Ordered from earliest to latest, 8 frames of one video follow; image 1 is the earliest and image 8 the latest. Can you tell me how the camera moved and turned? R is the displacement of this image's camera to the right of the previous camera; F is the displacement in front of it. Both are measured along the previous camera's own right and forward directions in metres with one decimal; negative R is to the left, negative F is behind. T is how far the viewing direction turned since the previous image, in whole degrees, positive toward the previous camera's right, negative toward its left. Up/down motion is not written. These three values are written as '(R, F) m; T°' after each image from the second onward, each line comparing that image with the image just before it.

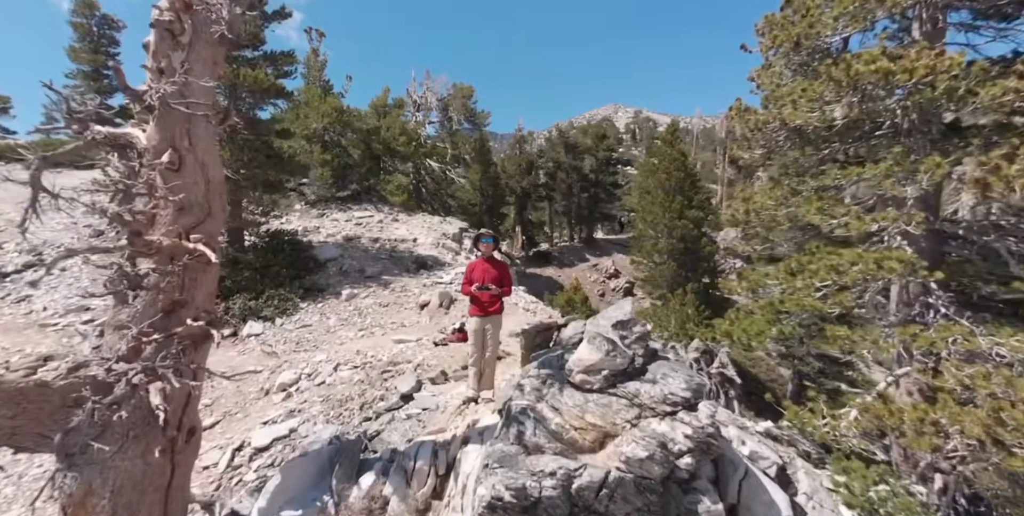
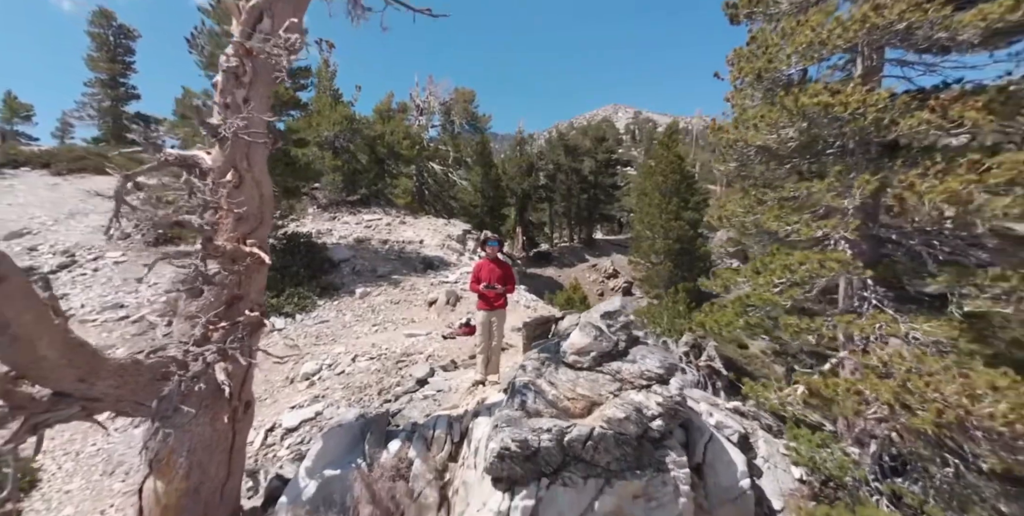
(0.0, -0.6) m; 0°
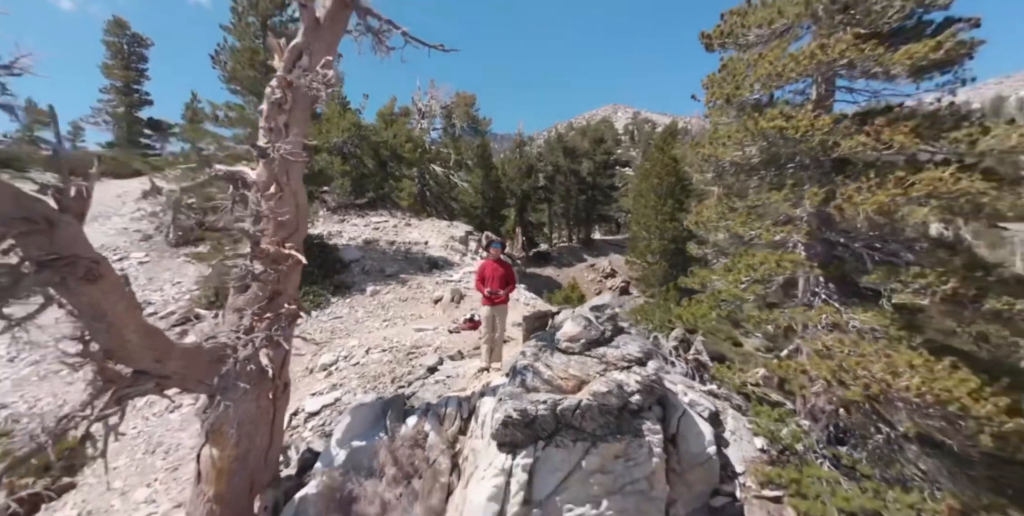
(0.0, -0.6) m; 0°
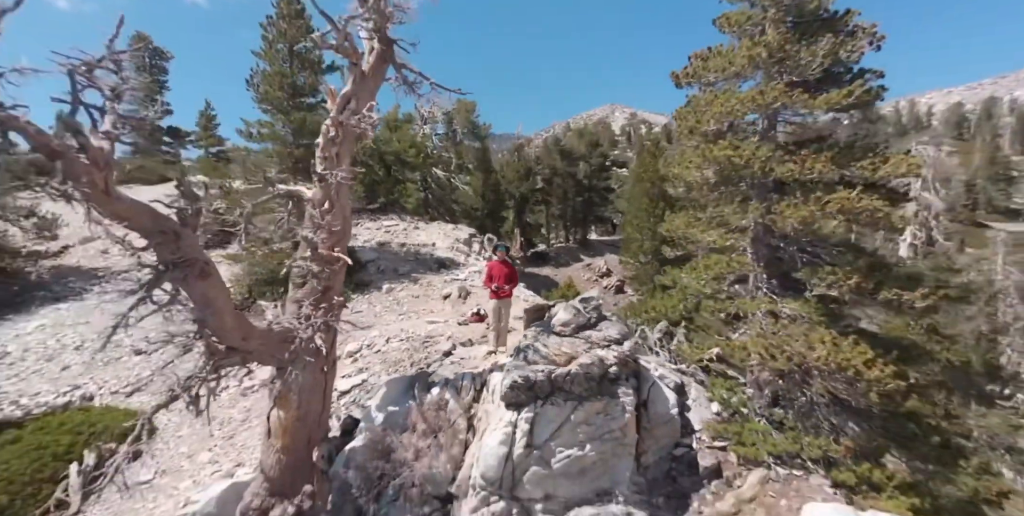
(-0.1, -1.1) m; 0°
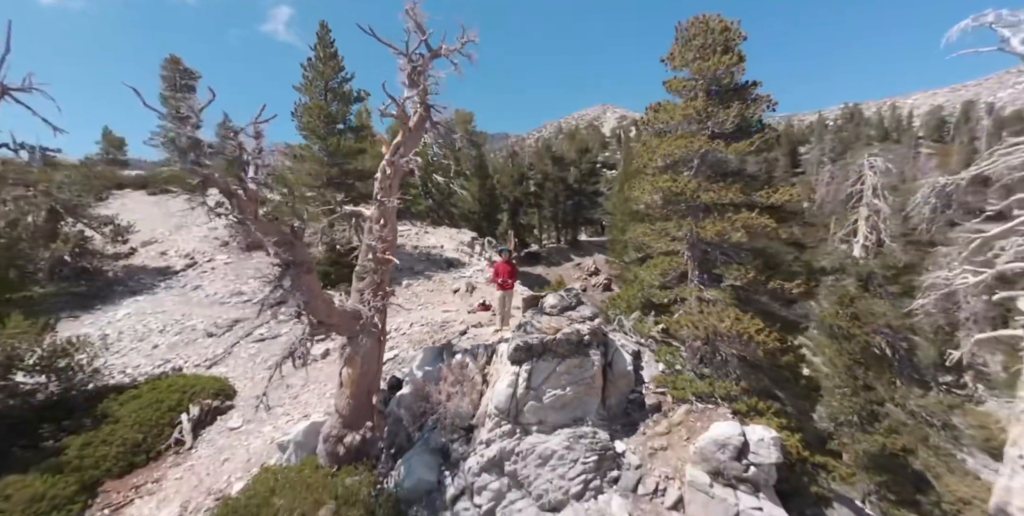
(-0.2, -2.2) m; +1°
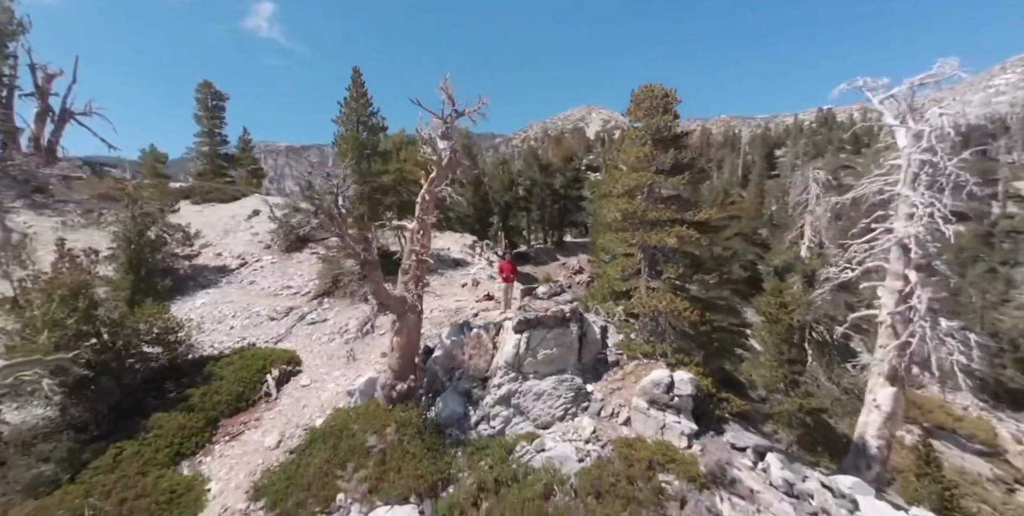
(-0.4, -3.0) m; +2°
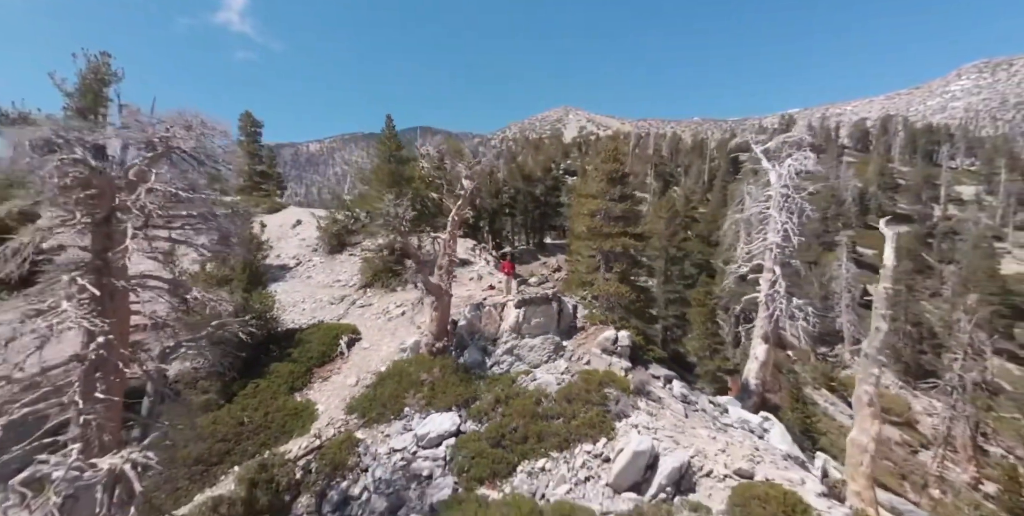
(-0.8, -5.0) m; +3°
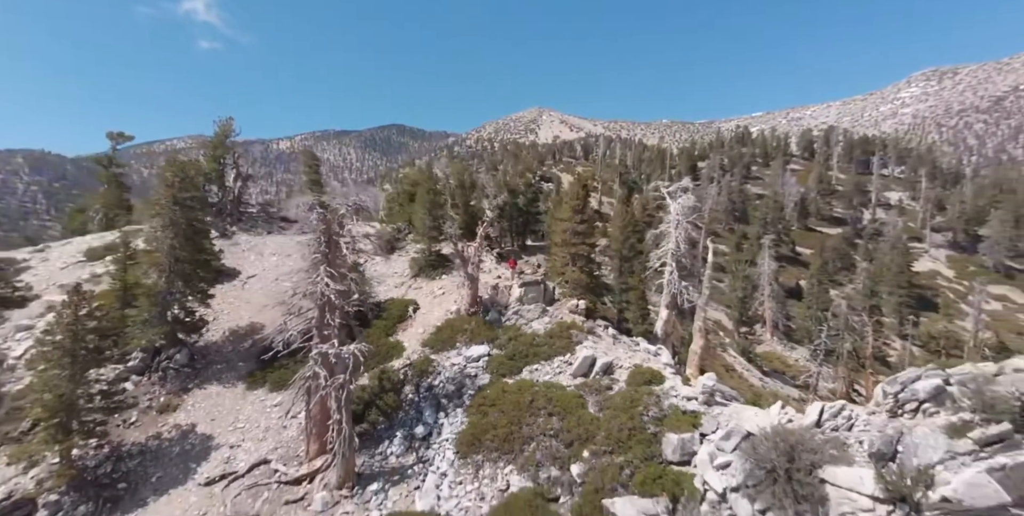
(-1.8, -10.2) m; +4°
